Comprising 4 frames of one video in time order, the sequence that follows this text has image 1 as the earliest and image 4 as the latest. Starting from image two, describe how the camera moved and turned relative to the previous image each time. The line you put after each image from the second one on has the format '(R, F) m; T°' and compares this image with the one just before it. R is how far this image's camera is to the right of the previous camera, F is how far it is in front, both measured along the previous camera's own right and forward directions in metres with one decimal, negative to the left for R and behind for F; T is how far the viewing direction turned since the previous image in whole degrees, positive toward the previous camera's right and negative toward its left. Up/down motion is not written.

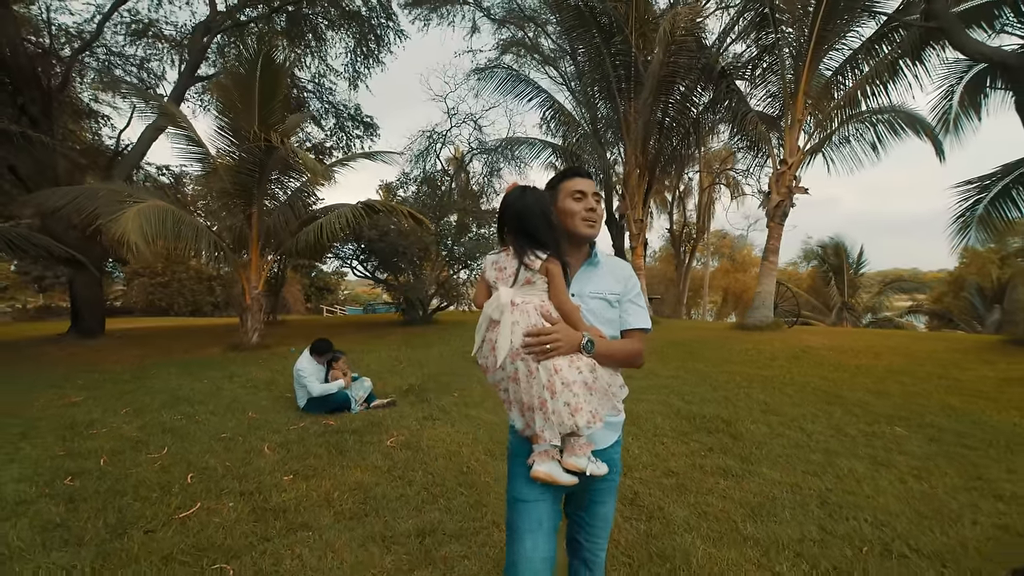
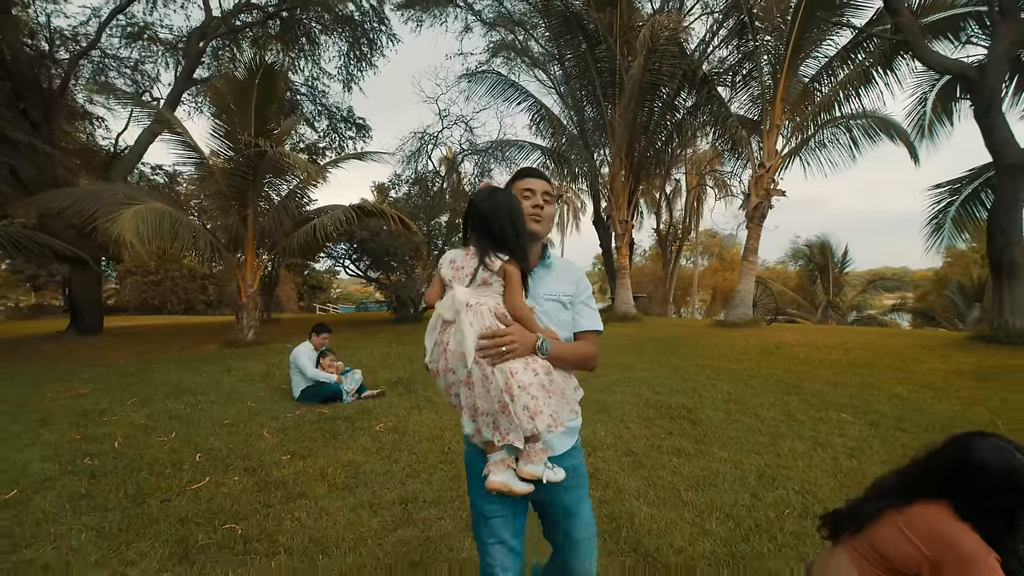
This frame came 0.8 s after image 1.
(+0.1, -0.4) m; +1°
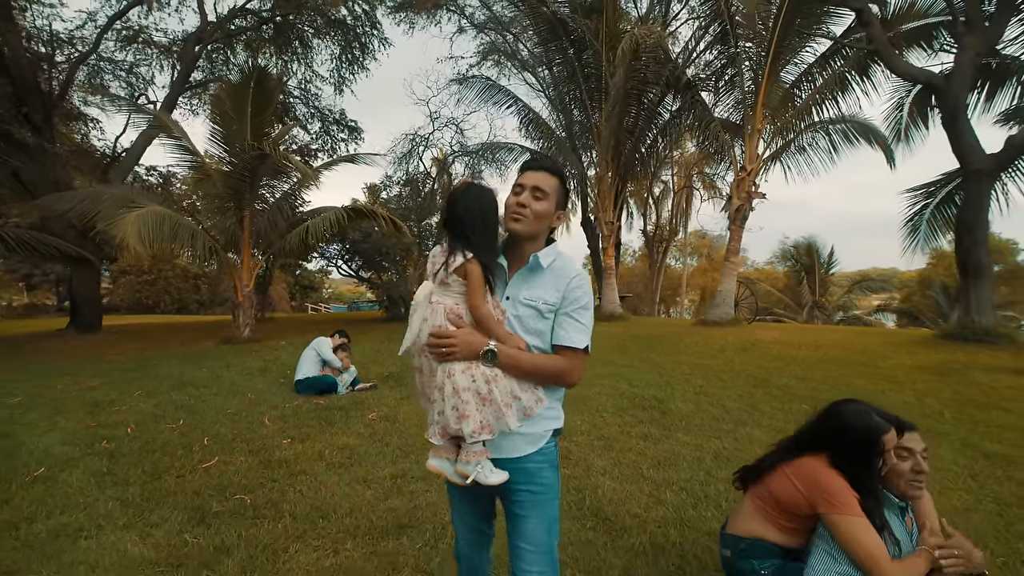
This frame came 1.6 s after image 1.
(+0.1, -0.3) m; +1°
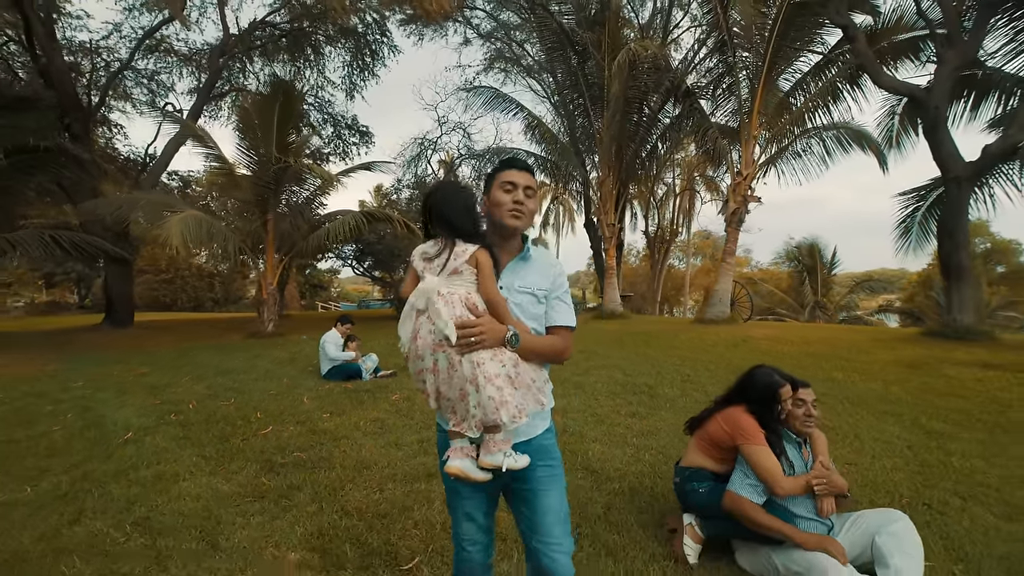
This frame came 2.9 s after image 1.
(0.0, -0.6) m; -1°
